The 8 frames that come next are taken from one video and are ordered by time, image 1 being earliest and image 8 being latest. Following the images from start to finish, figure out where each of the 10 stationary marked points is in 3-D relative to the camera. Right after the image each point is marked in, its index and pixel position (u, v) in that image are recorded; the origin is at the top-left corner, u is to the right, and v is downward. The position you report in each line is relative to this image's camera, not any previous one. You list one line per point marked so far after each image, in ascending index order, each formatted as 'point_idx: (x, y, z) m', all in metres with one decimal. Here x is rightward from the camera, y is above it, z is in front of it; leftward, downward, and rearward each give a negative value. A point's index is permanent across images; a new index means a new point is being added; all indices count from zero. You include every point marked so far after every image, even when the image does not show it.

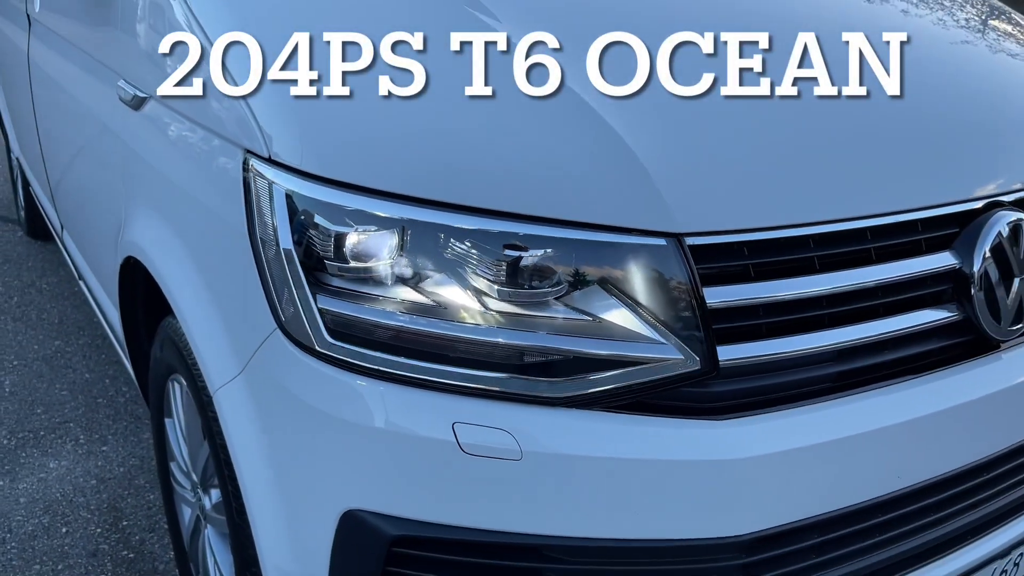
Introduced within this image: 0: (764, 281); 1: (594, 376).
0: (+0.3, 0.0, +1.1) m
1: (+0.1, -0.1, +1.0) m
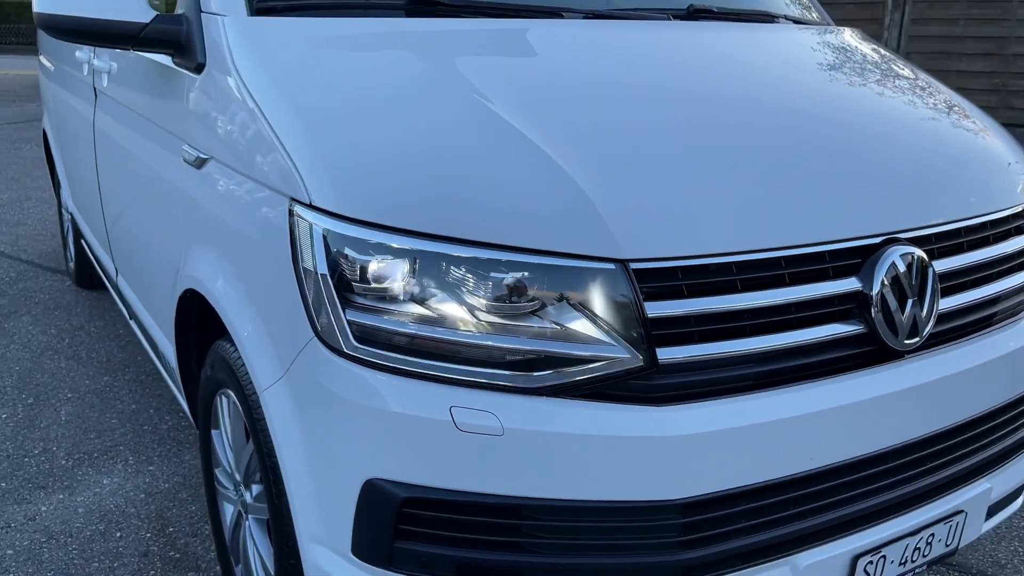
0: (+0.3, 0.0, +1.3) m
1: (+0.1, -0.1, +1.3) m
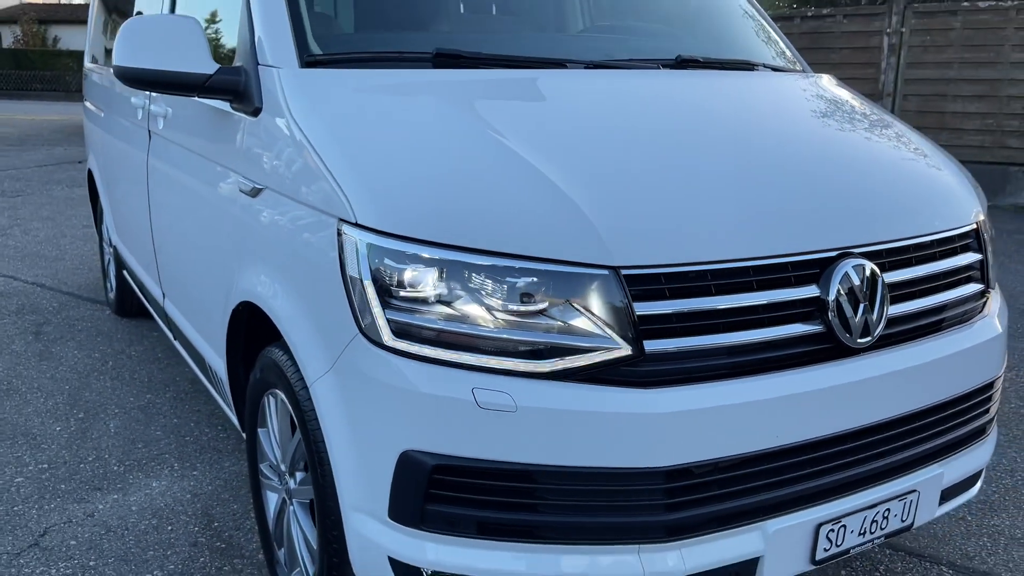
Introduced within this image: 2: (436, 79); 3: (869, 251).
0: (+0.3, 0.0, +1.6) m
1: (+0.1, -0.1, +1.6) m
2: (-0.2, +0.5, +2.2) m
3: (+0.7, +0.1, +1.8) m
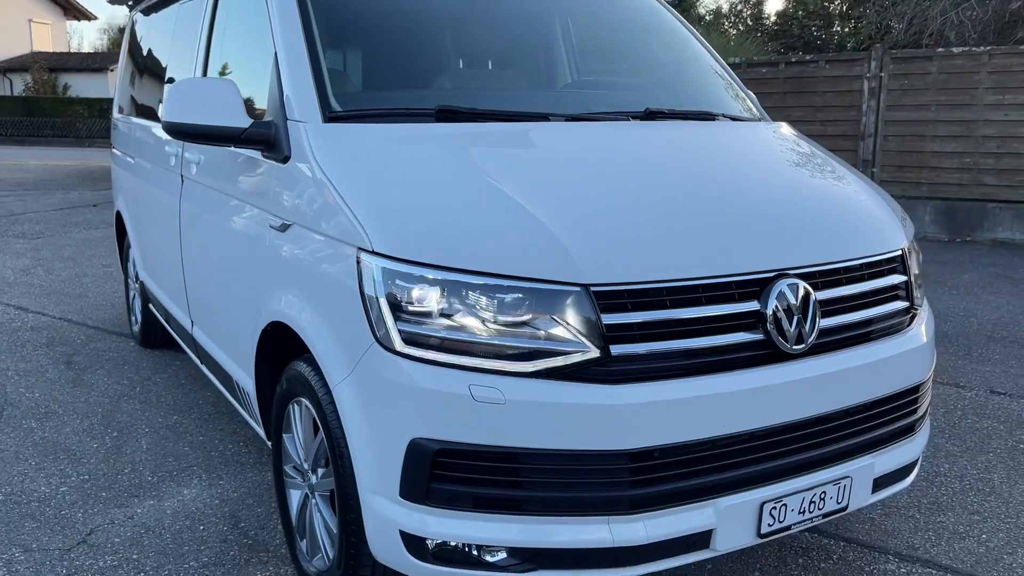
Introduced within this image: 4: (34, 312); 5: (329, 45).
0: (+0.3, -0.1, +2.0) m
1: (+0.1, -0.2, +1.9) m
2: (-0.2, +0.5, +2.5) m
3: (+0.7, 0.0, +2.2) m
4: (-3.2, -0.2, +5.9) m
5: (-0.6, +0.8, +2.8) m
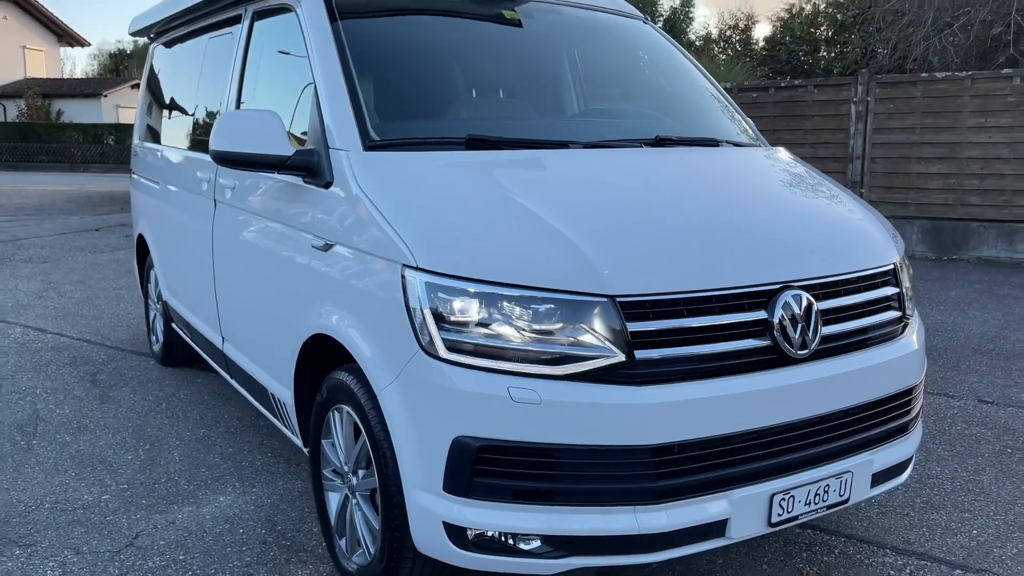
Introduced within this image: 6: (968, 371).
0: (+0.4, -0.1, +2.2) m
1: (+0.2, -0.2, +2.1) m
2: (-0.1, +0.4, +2.8) m
3: (+0.8, 0.0, +2.4) m
4: (-3.1, -0.3, +6.0) m
5: (-0.5, +0.7, +3.0) m
6: (+2.6, -0.5, +5.1) m
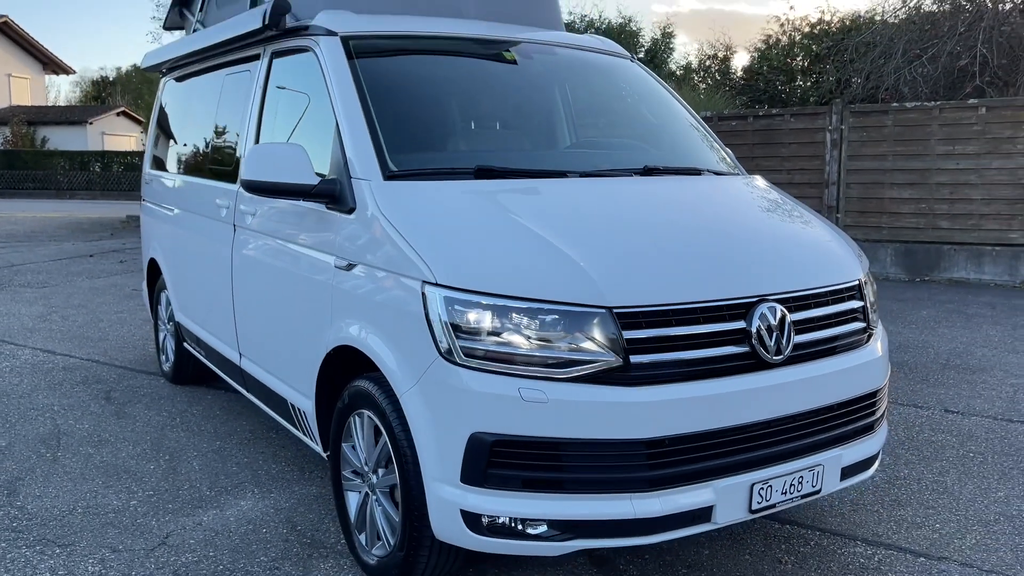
0: (+0.4, -0.1, +2.5) m
1: (+0.2, -0.2, +2.4) m
2: (-0.1, +0.4, +3.1) m
3: (+0.8, 0.0, +2.7) m
4: (-3.2, -0.5, +6.2) m
5: (-0.5, +0.7, +3.3) m
6: (+2.6, -0.6, +5.5) m
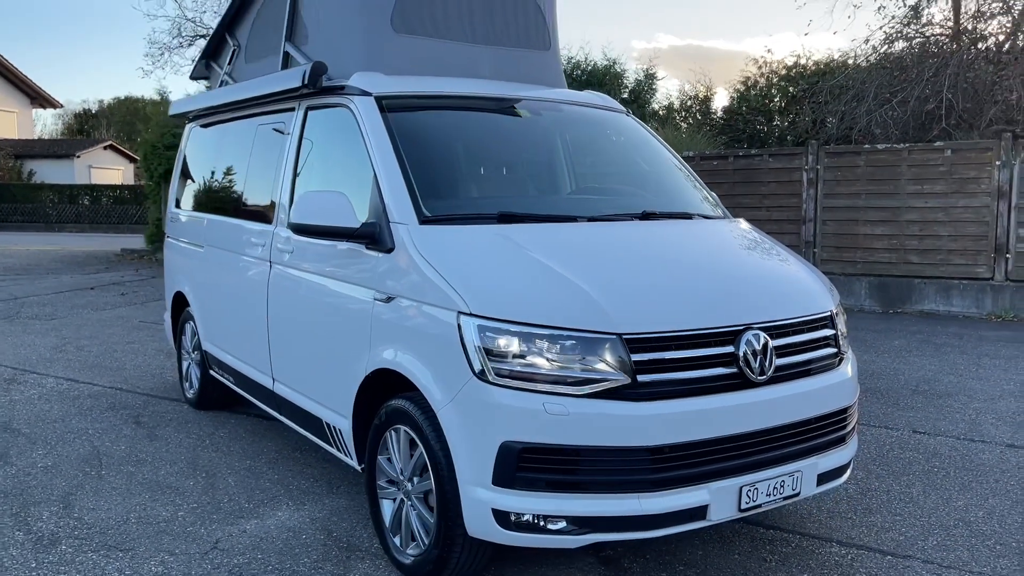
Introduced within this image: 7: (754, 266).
0: (+0.5, -0.2, +2.9) m
1: (+0.3, -0.3, +2.8) m
2: (-0.1, +0.2, +3.5) m
3: (+0.9, -0.1, +3.1) m
4: (-3.2, -0.7, +6.6) m
5: (-0.4, +0.5, +3.7) m
6: (+2.6, -0.8, +5.9) m
7: (+1.0, +0.1, +3.5) m
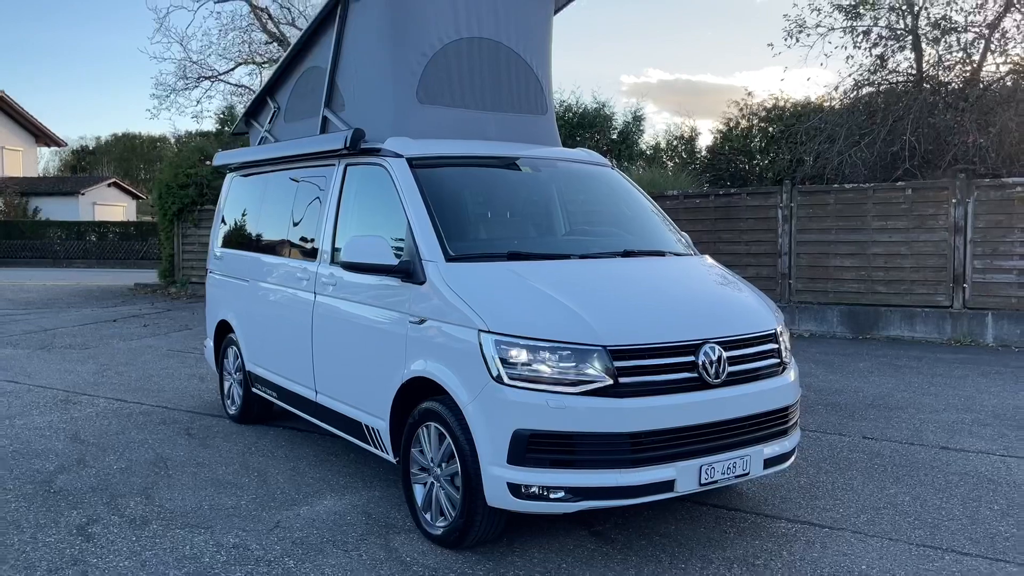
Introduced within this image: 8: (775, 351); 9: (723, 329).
0: (+0.5, -0.3, +3.7) m
1: (+0.3, -0.4, +3.7) m
2: (0.0, +0.1, +4.4) m
3: (+0.9, -0.2, +4.0) m
4: (-3.2, -1.0, +7.4) m
5: (-0.4, +0.4, +4.6) m
6: (+2.6, -1.0, +6.8) m
7: (+1.0, 0.0, +4.4) m
8: (+1.3, -0.3, +4.3) m
9: (+0.9, -0.2, +4.0) m
